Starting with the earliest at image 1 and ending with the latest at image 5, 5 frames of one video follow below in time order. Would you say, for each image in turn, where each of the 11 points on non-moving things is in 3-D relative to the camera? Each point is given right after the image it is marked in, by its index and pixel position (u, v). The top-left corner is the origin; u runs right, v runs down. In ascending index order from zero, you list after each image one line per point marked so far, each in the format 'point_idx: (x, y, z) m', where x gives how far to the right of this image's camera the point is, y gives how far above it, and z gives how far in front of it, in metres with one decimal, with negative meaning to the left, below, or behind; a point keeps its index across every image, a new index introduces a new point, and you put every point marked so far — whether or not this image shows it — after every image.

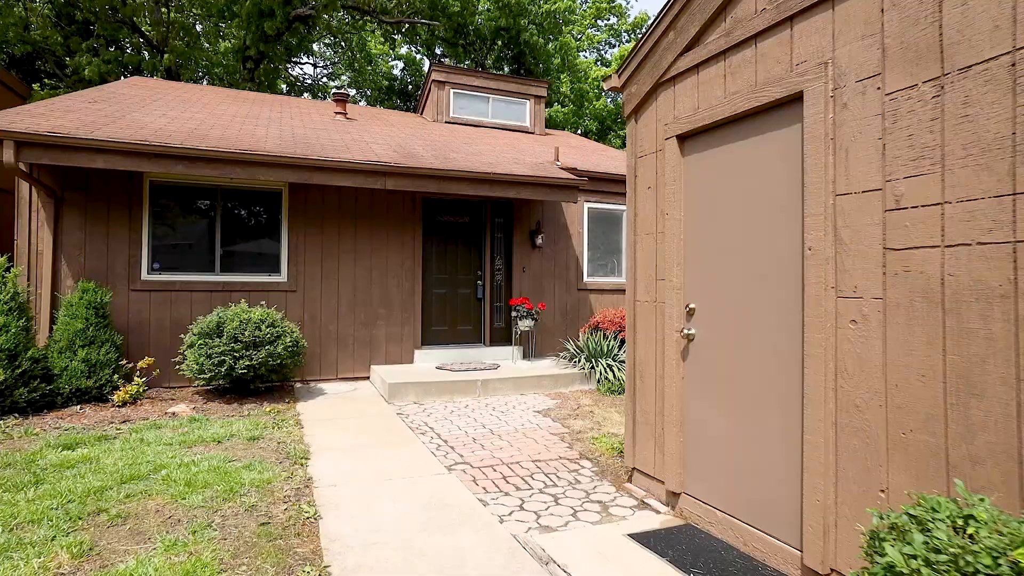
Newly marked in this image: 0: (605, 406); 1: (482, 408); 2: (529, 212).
0: (+1.0, -1.3, +5.7) m
1: (-0.3, -1.3, +5.6) m
2: (+0.3, +1.1, +7.7) m
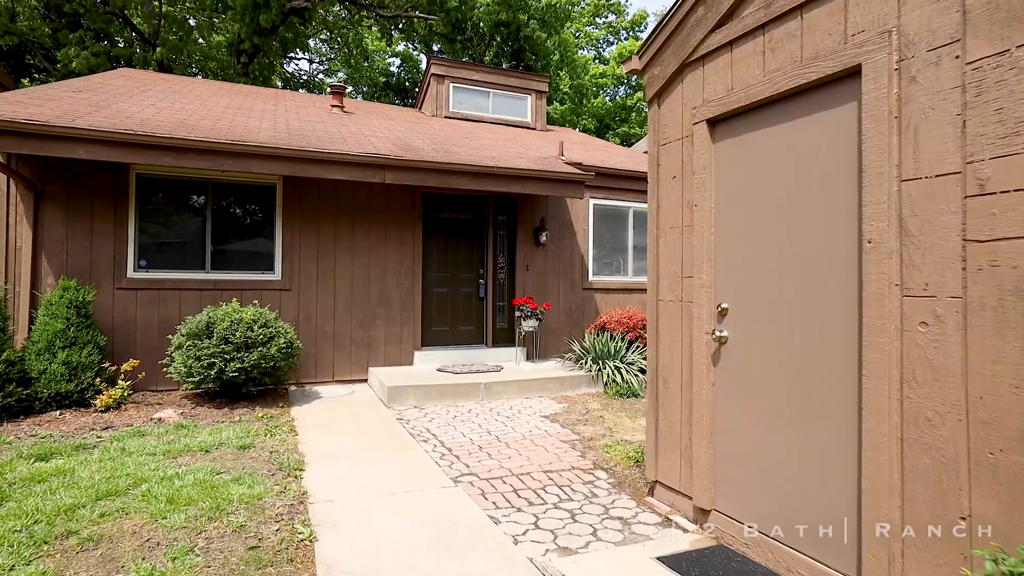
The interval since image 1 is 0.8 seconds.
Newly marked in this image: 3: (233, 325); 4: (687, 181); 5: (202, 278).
0: (+1.1, -1.3, +5.5) m
1: (-0.3, -1.3, +5.3) m
2: (+0.3, +1.2, +7.4) m
3: (-2.8, -0.4, +5.1) m
4: (+1.0, +0.6, +2.9) m
5: (-3.6, +0.1, +5.9) m
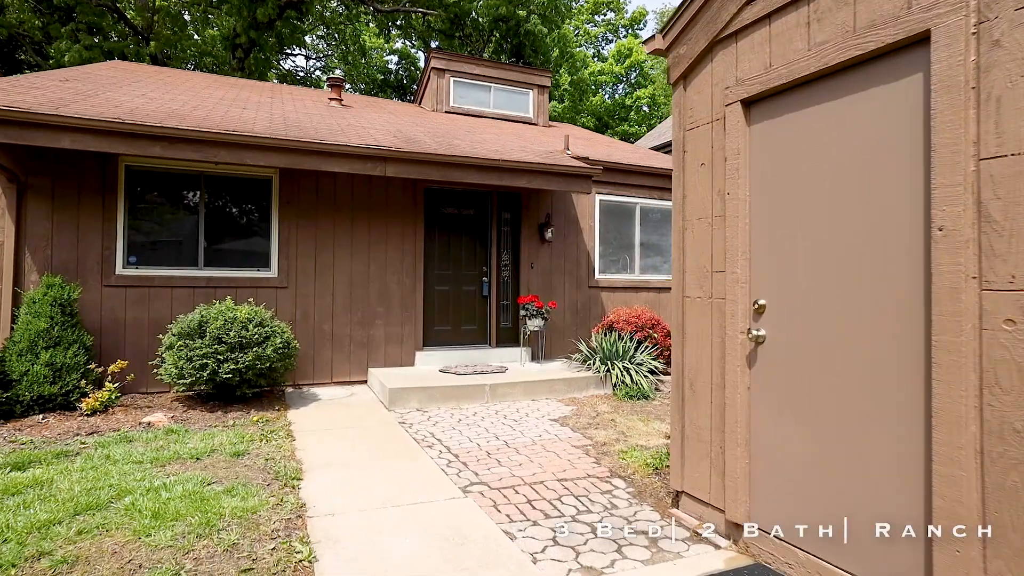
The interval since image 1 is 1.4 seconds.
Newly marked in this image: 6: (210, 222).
0: (+1.2, -1.3, +5.2) m
1: (-0.2, -1.3, +5.1) m
2: (+0.4, +1.2, +7.2) m
3: (-2.7, -0.3, +4.8) m
4: (+1.1, +0.6, +2.7) m
5: (-3.5, +0.1, +5.6) m
6: (-3.4, +0.7, +5.7) m
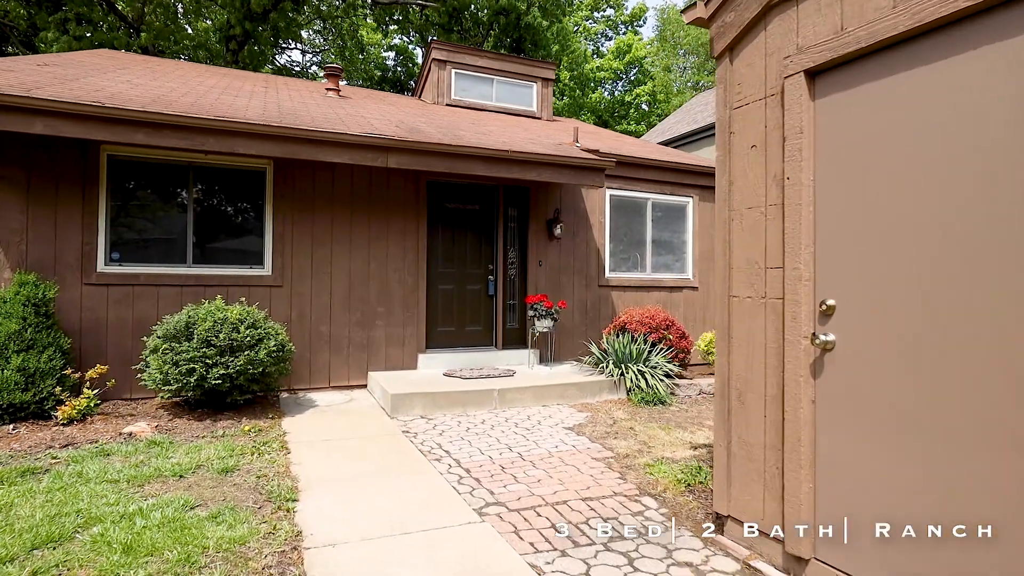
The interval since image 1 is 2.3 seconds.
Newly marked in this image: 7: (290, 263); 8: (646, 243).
0: (+1.3, -1.3, +4.9) m
1: (-0.1, -1.3, +4.7) m
2: (+0.5, +1.2, +6.8) m
3: (-2.6, -0.3, +4.5) m
4: (+1.2, +0.6, +2.4) m
5: (-3.4, +0.2, +5.3) m
6: (-3.3, +0.8, +5.4) m
7: (-2.5, +0.3, +5.6) m
8: (+2.0, +0.7, +7.5) m
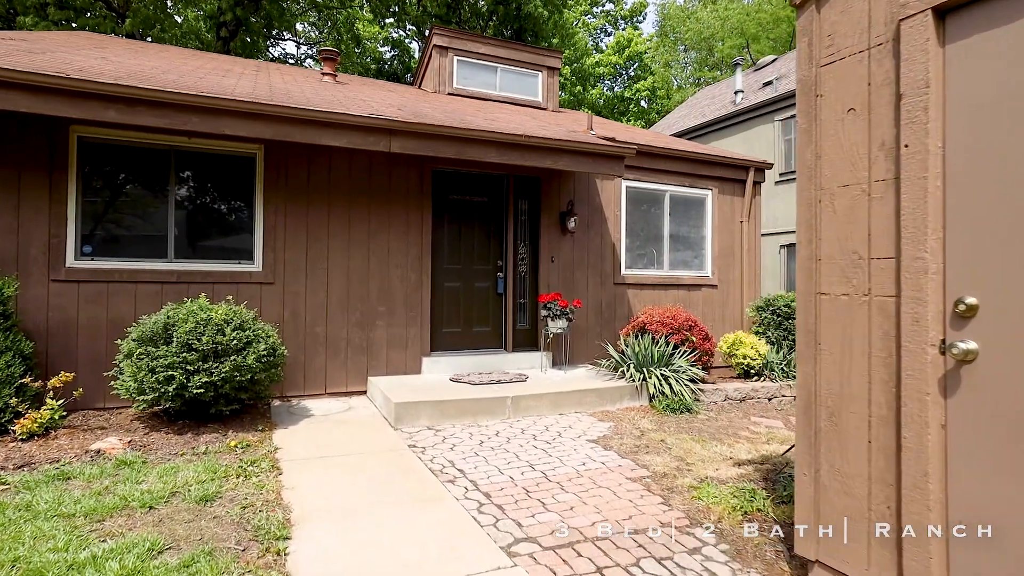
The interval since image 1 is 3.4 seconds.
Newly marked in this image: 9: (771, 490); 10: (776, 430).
0: (+1.4, -1.3, +4.5) m
1: (+0.1, -1.2, +4.3) m
2: (+0.6, +1.2, +6.4) m
3: (-2.5, -0.3, +4.0) m
4: (+1.4, +0.7, +1.9) m
5: (-3.3, +0.2, +4.8) m
6: (-3.2, +0.8, +4.9) m
7: (-2.3, +0.3, +5.2) m
8: (+2.1, +0.7, +7.1) m
9: (+1.6, -1.2, +3.1) m
10: (+2.5, -1.4, +4.9) m
